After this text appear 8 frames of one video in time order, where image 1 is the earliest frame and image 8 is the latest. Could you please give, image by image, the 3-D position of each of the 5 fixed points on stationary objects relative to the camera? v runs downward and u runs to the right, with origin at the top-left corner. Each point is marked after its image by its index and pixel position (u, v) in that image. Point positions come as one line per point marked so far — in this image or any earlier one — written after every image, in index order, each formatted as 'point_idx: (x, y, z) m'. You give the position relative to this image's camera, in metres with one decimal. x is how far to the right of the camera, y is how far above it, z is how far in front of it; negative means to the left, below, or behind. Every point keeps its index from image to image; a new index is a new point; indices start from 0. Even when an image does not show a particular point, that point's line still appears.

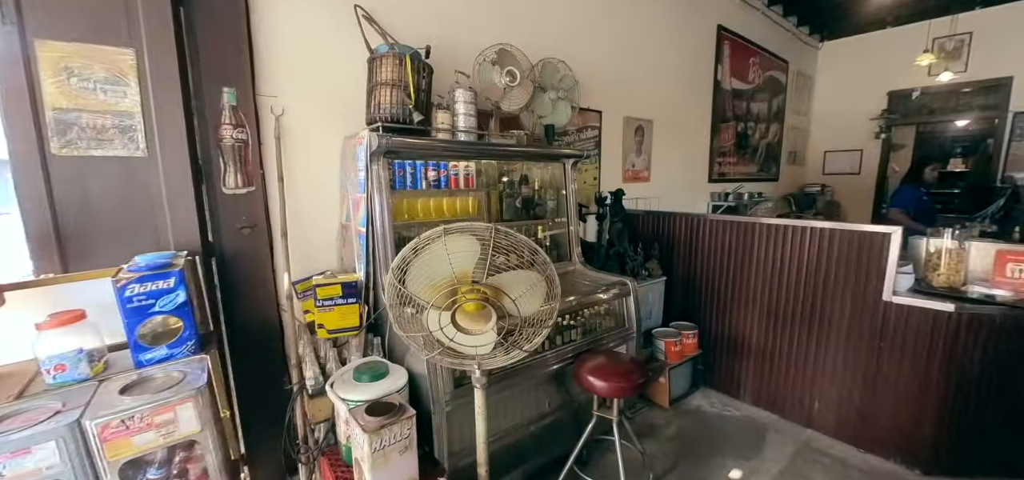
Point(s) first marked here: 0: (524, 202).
0: (+0.1, +0.3, +2.5) m
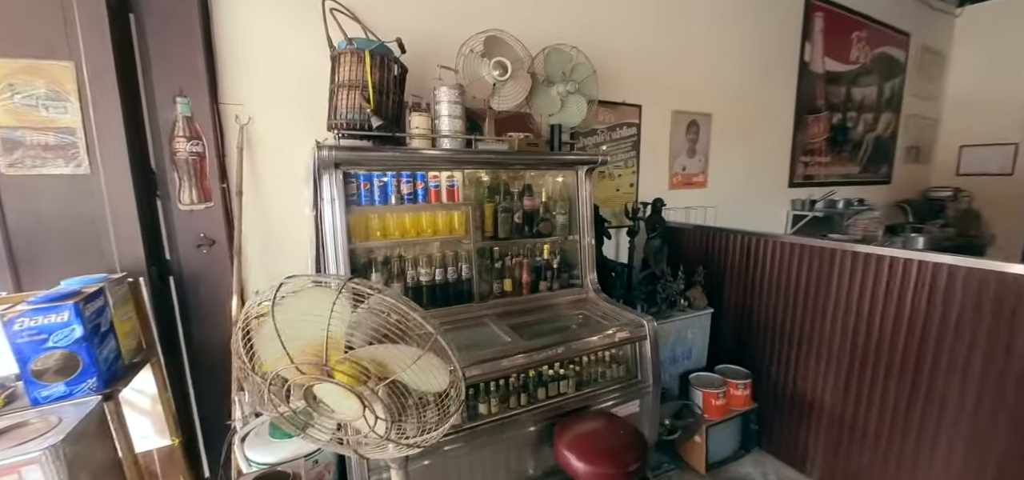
0: (+0.1, +0.1, +2.1) m
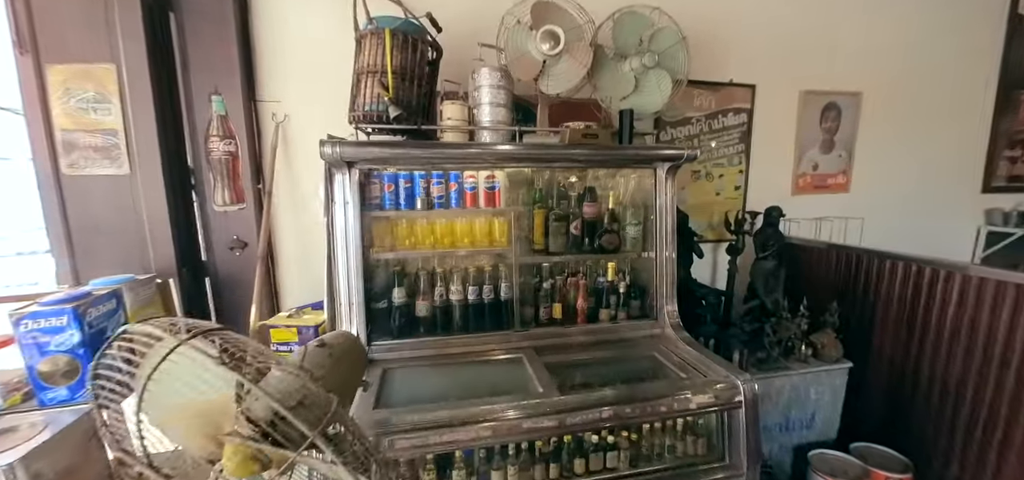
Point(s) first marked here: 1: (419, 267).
0: (+0.3, +0.1, +1.7) m
1: (-0.4, -0.1, +1.7) m
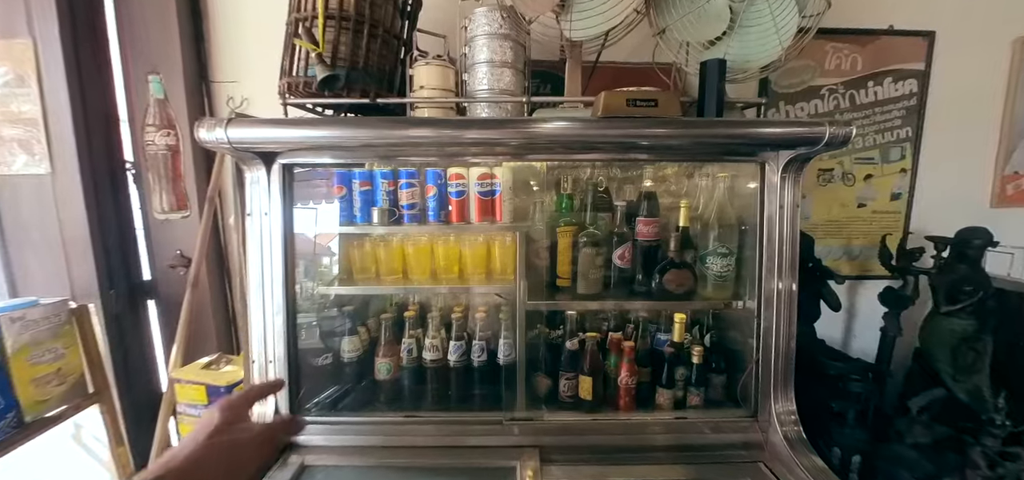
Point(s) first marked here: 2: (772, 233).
0: (+0.4, 0.0, +1.1) m
1: (-0.4, -0.2, +1.2) m
2: (+0.7, 0.0, +1.0) m
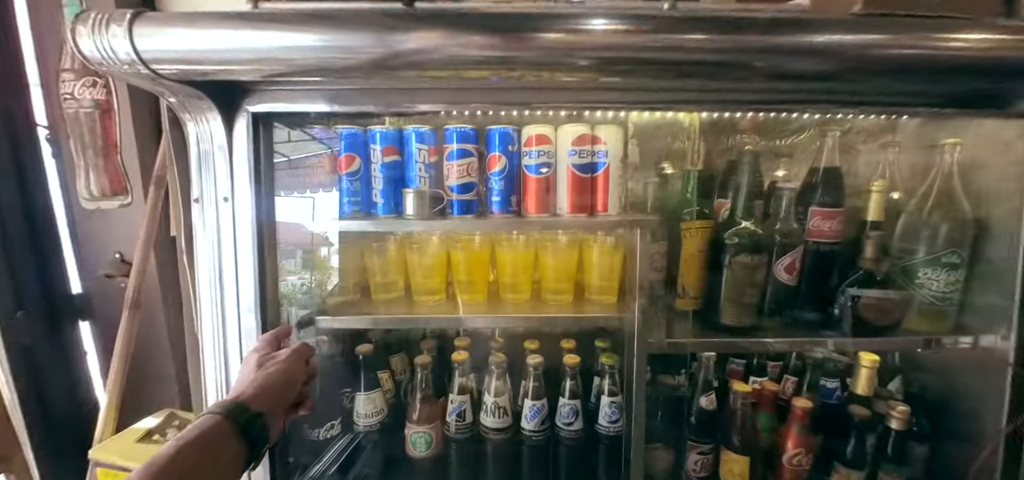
0: (+0.6, 0.0, +0.7) m
1: (-0.2, -0.2, +0.8) m
2: (+0.9, 0.0, +0.6) m
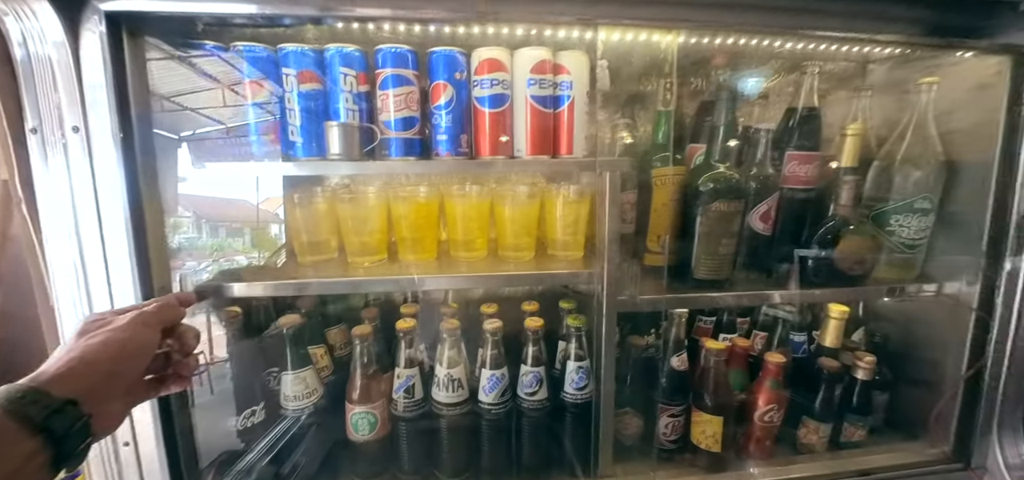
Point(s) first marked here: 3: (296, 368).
0: (+0.5, 0.0, +0.7) m
1: (-0.3, -0.1, +0.7) m
2: (+0.8, +0.1, +0.6) m
3: (-0.4, -0.2, +0.6) m
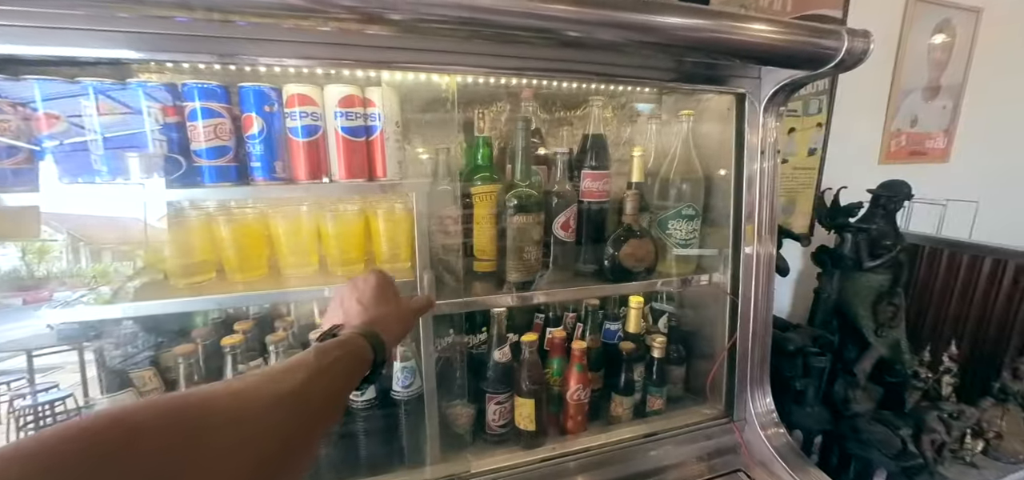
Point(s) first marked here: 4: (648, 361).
0: (+0.2, 0.0, +0.8) m
1: (-0.6, -0.2, +0.7) m
2: (+0.5, +0.1, +0.8) m
3: (-0.7, -0.3, +0.6) m
4: (+0.3, -0.3, +0.9) m
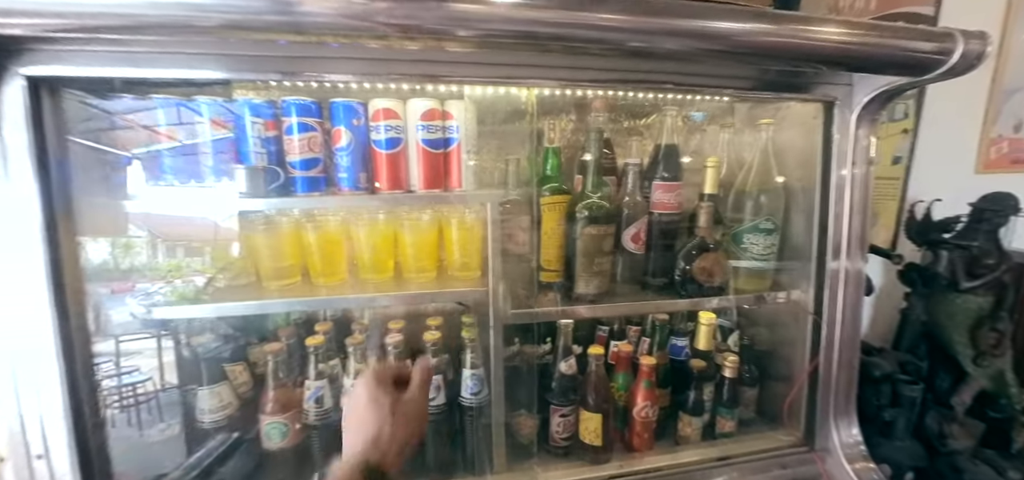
0: (+0.3, 0.0, +0.8) m
1: (-0.5, -0.2, +0.8) m
2: (+0.6, +0.1, +0.7) m
3: (-0.5, -0.3, +0.7) m
4: (+0.5, -0.3, +0.8) m
